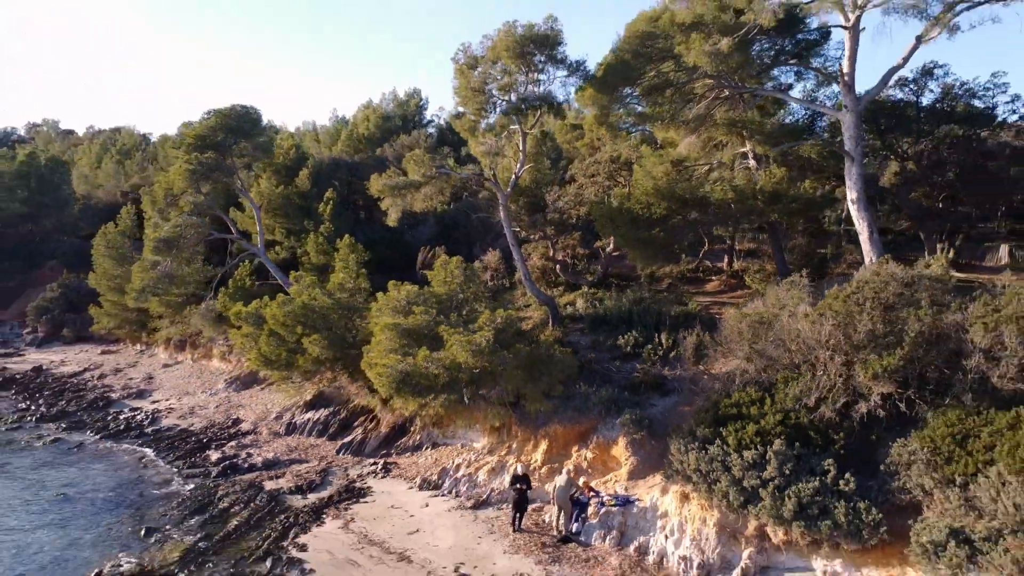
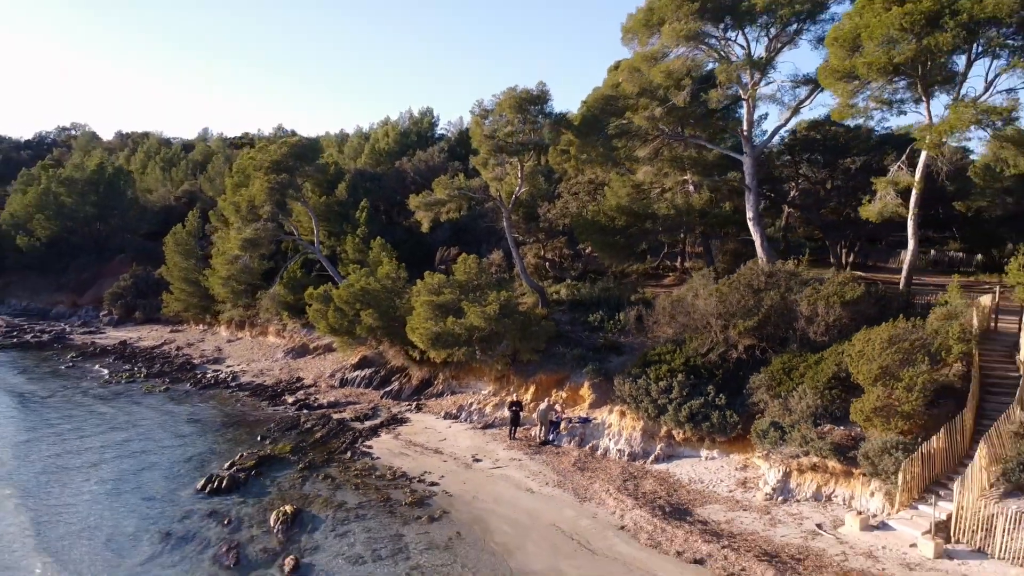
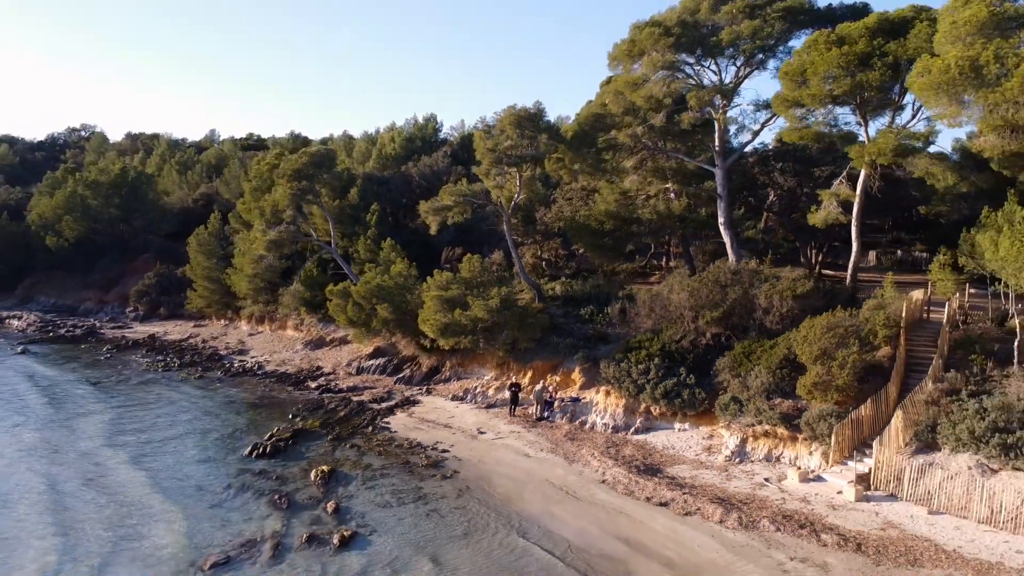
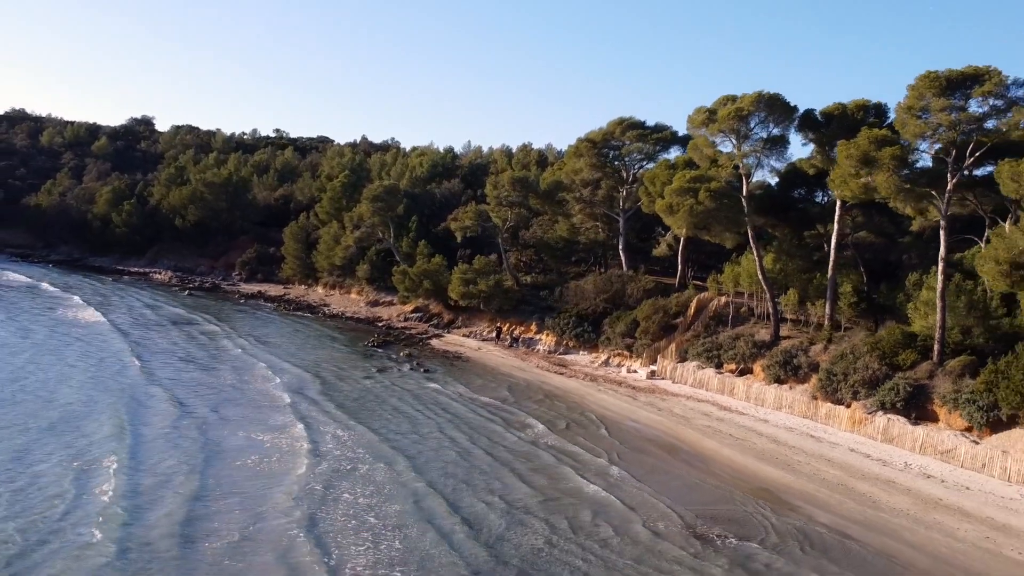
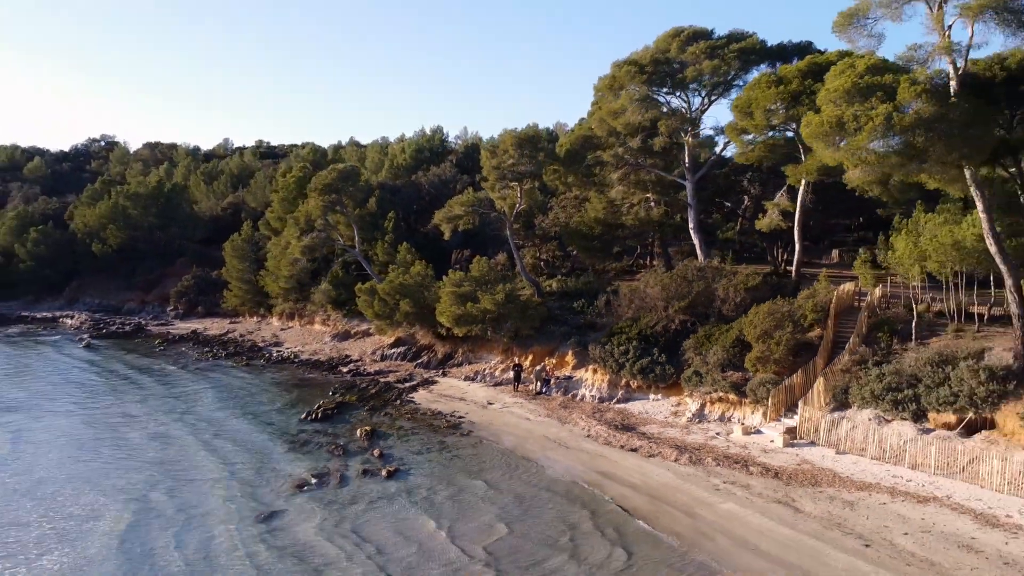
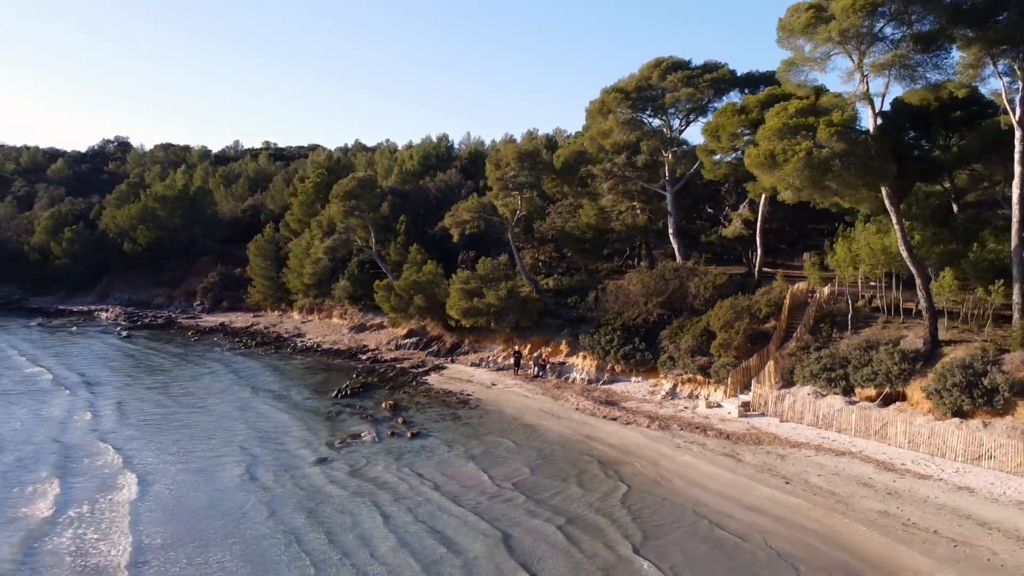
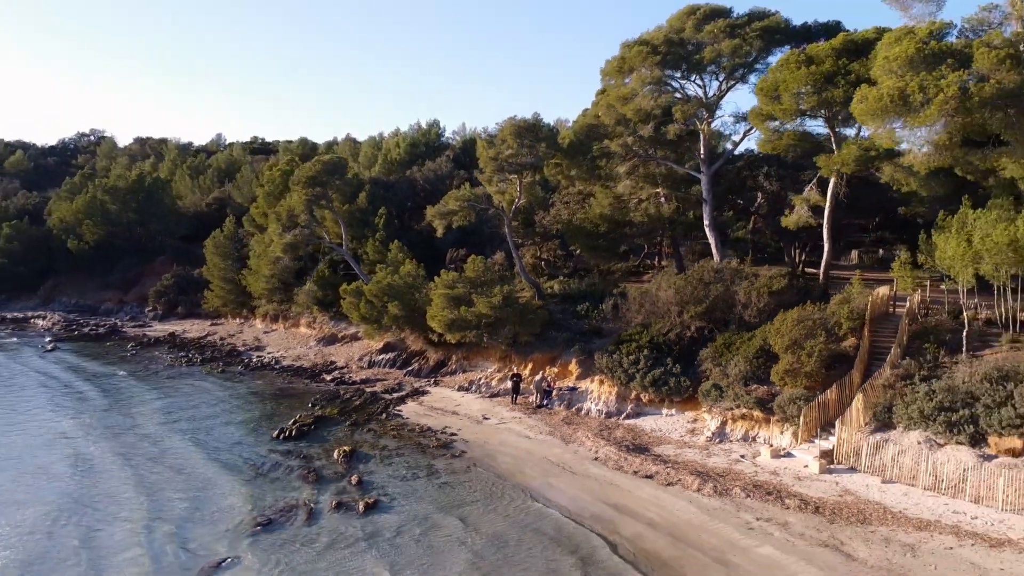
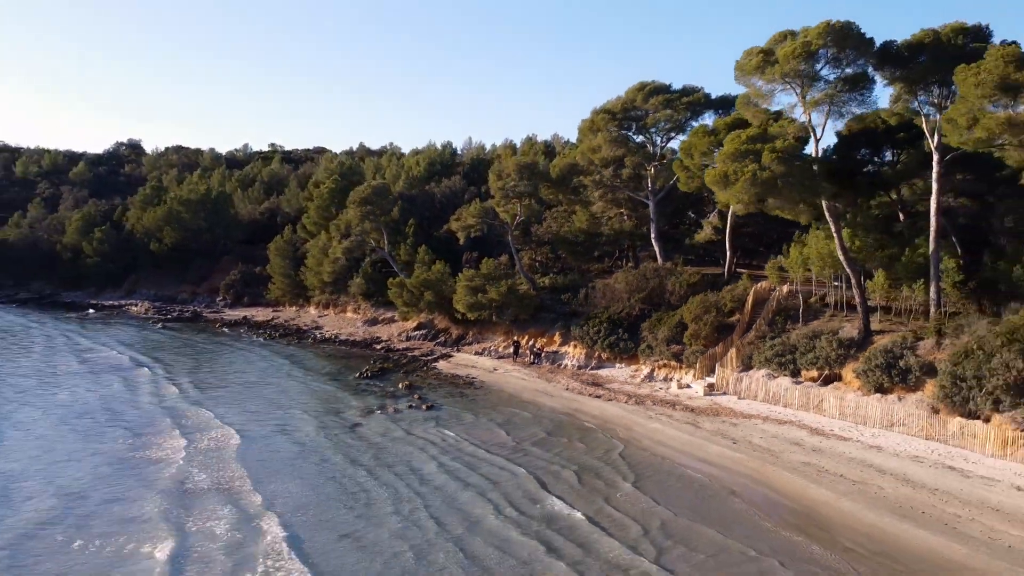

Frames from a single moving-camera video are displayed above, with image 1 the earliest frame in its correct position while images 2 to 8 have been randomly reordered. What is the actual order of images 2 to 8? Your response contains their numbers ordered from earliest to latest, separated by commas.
2, 3, 7, 5, 6, 8, 4
